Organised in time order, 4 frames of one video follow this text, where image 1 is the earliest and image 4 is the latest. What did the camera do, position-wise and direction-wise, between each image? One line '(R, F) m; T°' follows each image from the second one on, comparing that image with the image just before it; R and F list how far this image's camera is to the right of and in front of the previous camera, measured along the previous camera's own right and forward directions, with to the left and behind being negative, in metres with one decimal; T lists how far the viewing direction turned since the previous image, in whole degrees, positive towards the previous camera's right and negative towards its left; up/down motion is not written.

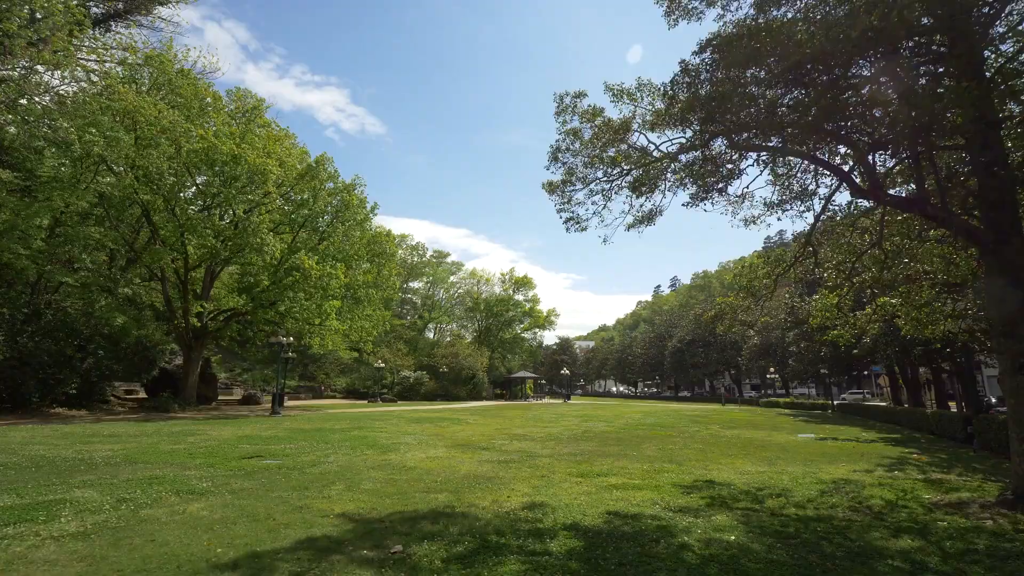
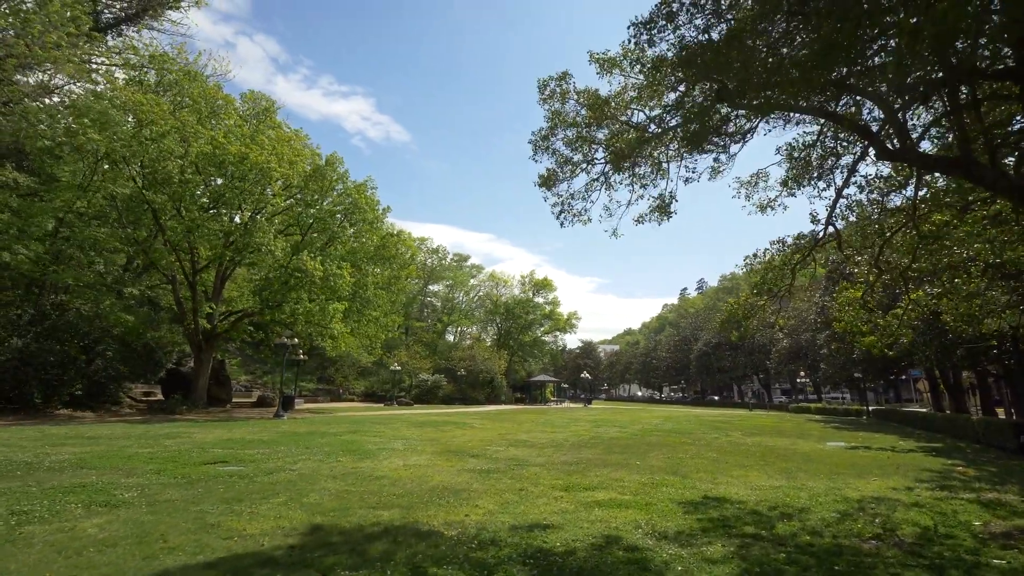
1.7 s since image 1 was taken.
(+0.7, +1.2) m; -3°
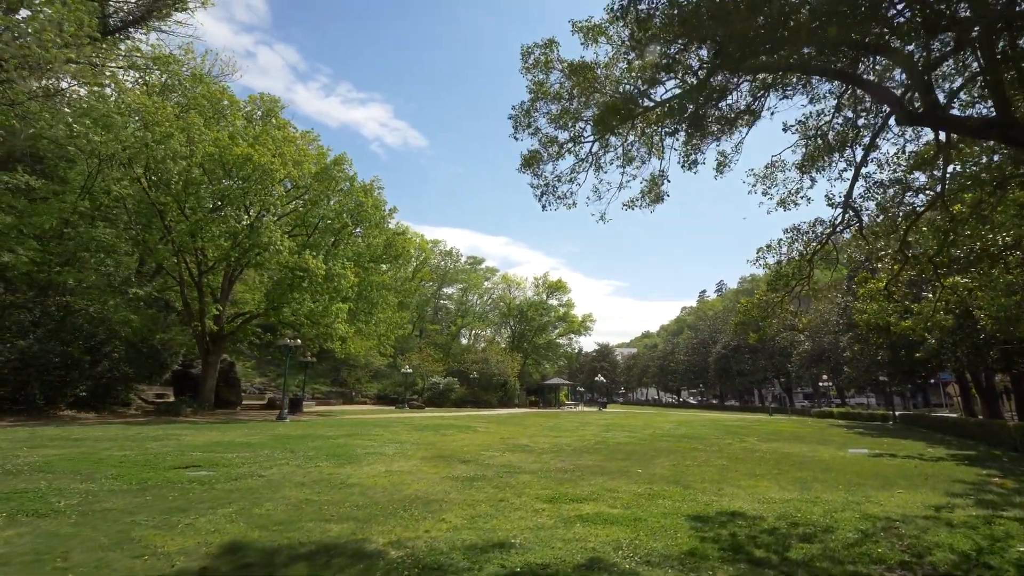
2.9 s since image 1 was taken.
(+0.5, +0.8) m; -2°
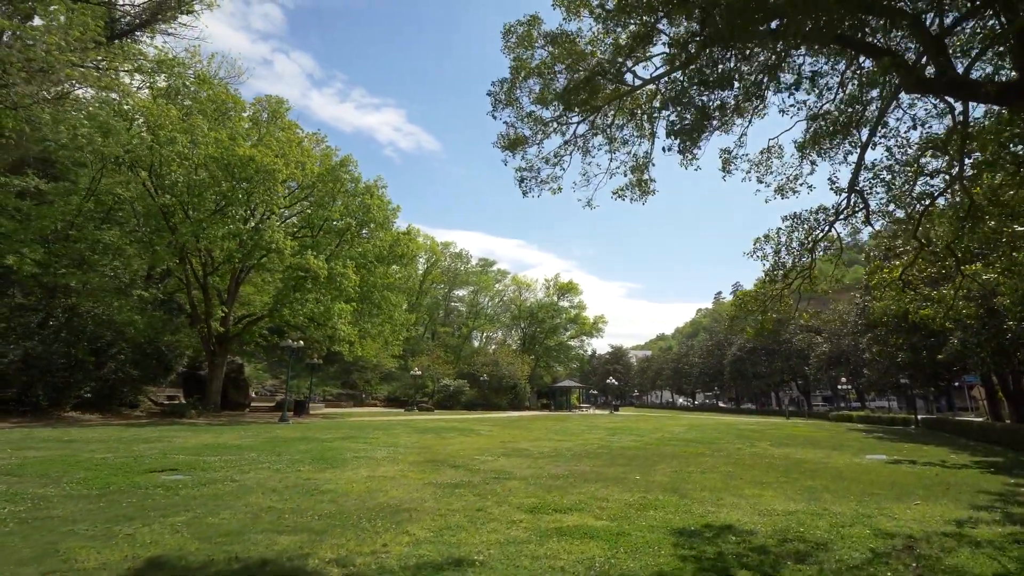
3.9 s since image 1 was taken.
(+0.4, +0.5) m; -1°
